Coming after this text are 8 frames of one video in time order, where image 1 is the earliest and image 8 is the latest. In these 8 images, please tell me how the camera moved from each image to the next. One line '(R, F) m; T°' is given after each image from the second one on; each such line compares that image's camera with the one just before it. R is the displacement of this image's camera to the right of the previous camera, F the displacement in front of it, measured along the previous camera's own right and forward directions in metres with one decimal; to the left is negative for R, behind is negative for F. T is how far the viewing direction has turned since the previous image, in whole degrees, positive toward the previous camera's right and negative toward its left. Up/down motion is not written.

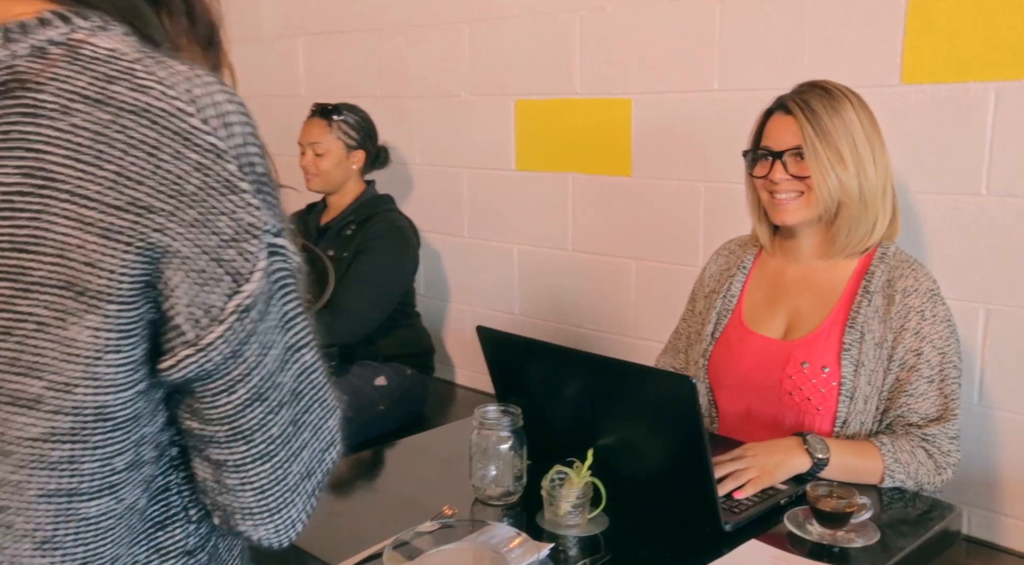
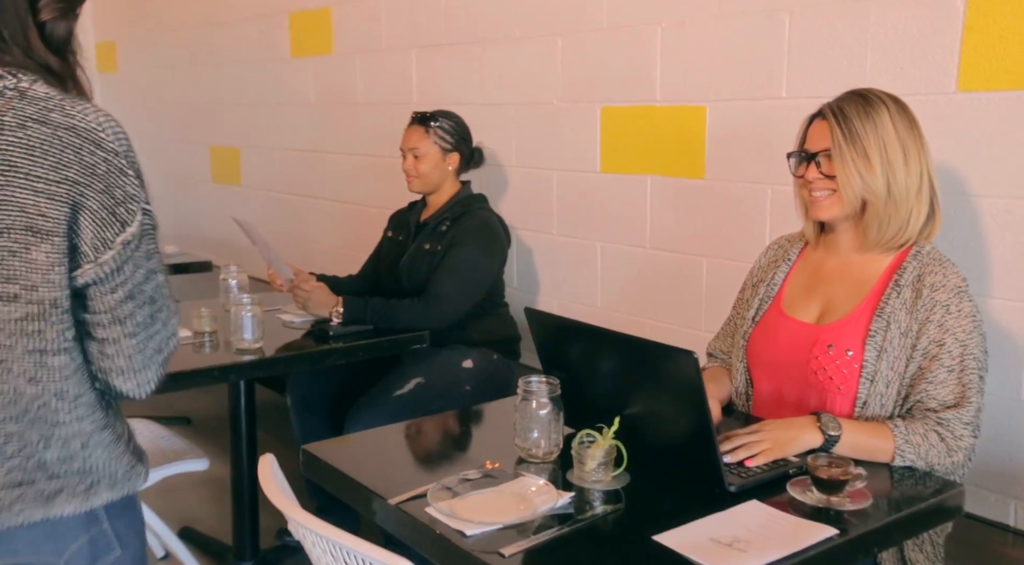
(+0.1, -0.2) m; -8°
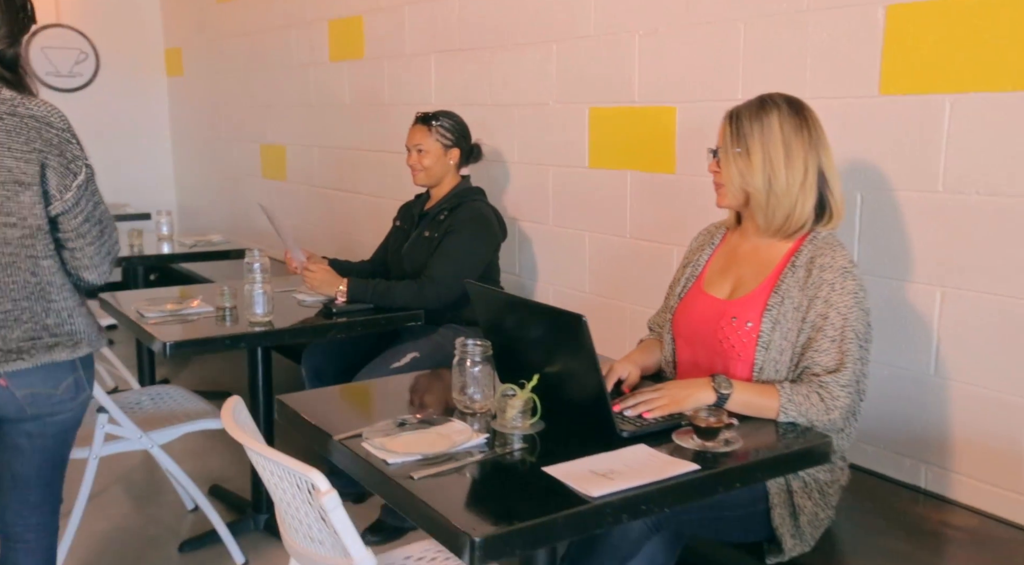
(+0.2, -0.2) m; -4°
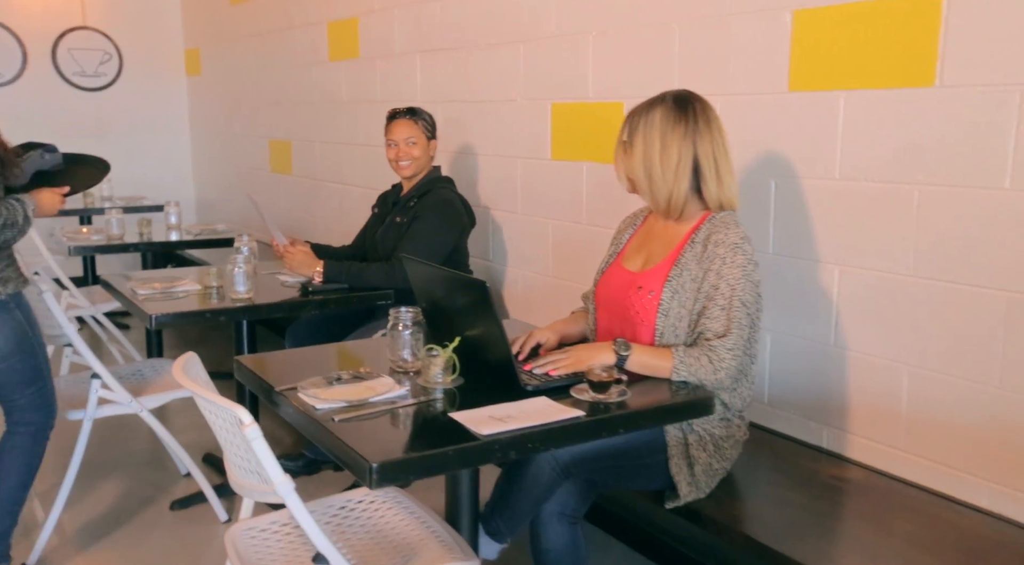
(+0.2, -0.2) m; -2°
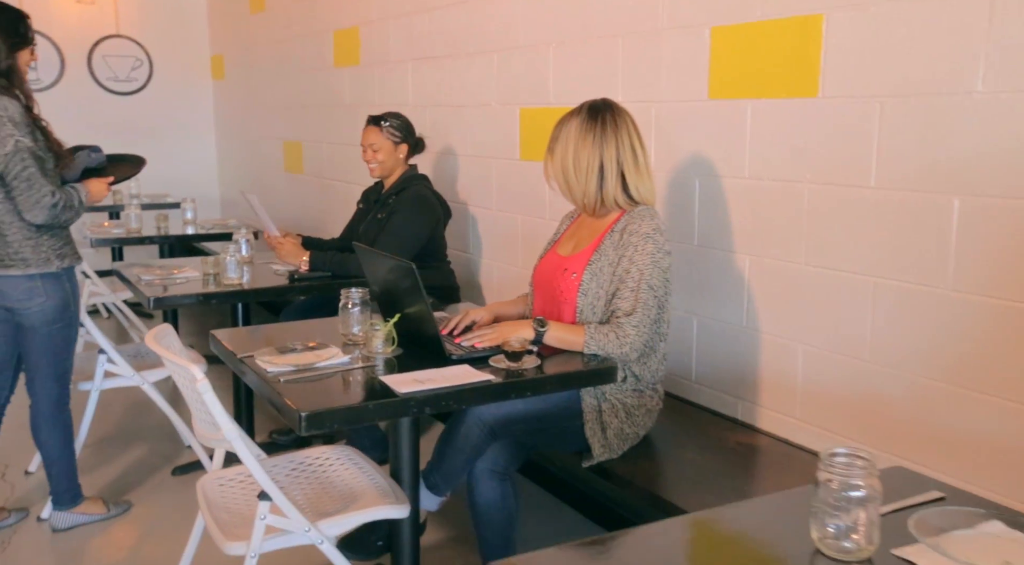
(+0.2, -0.3) m; -2°
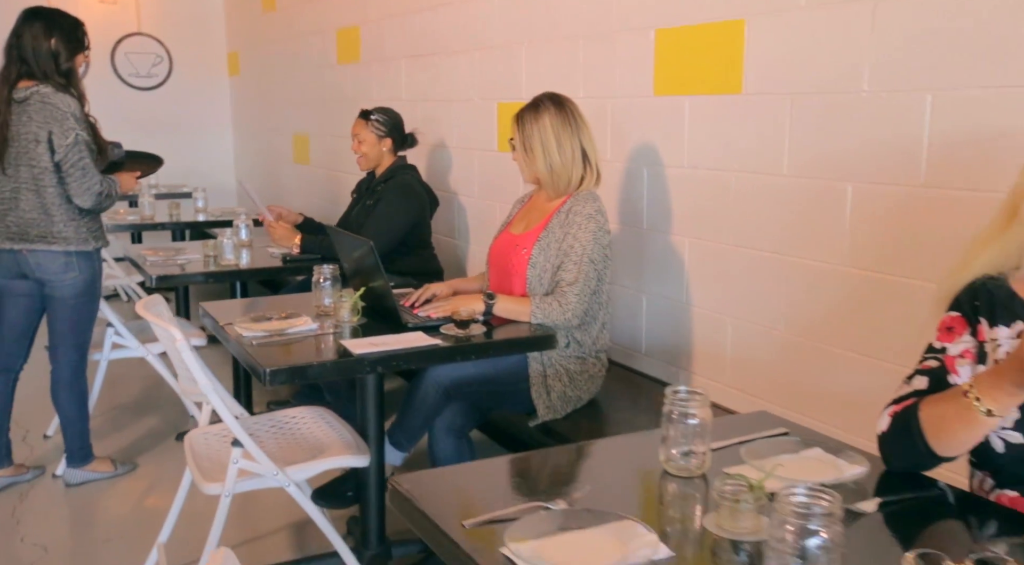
(+0.2, -0.3) m; -2°
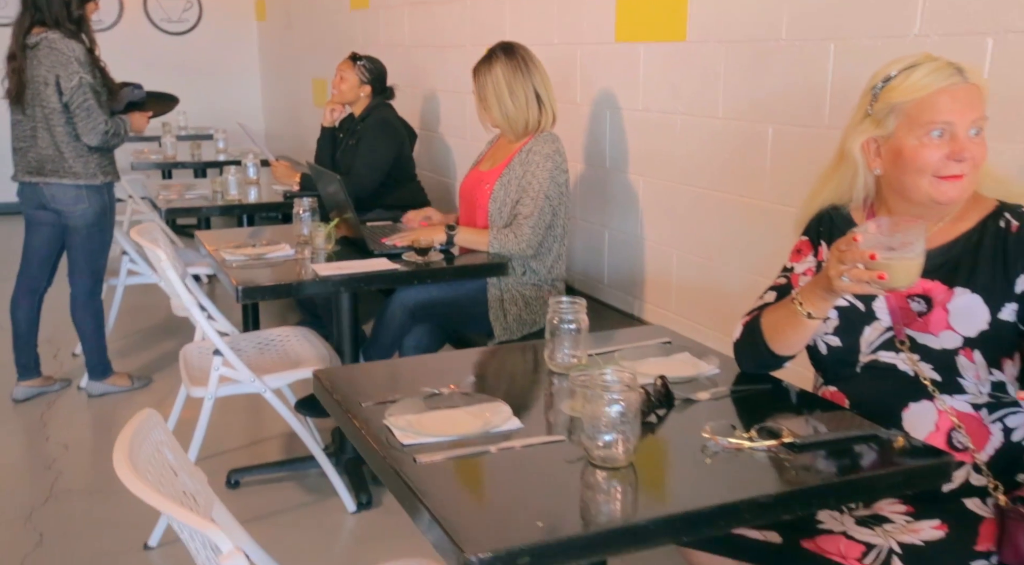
(+0.2, -0.2) m; -3°
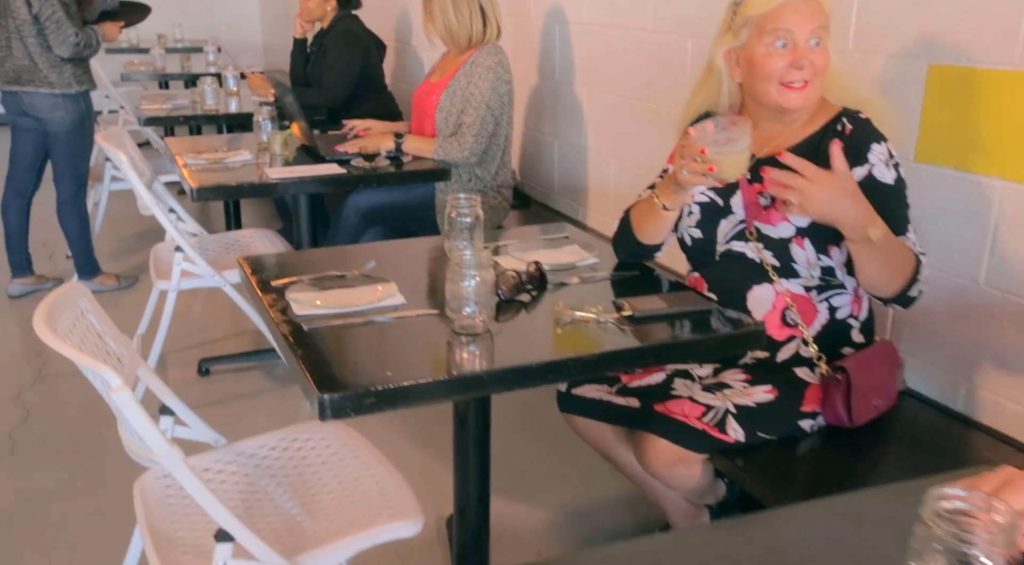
(+0.2, -0.2) m; -1°
